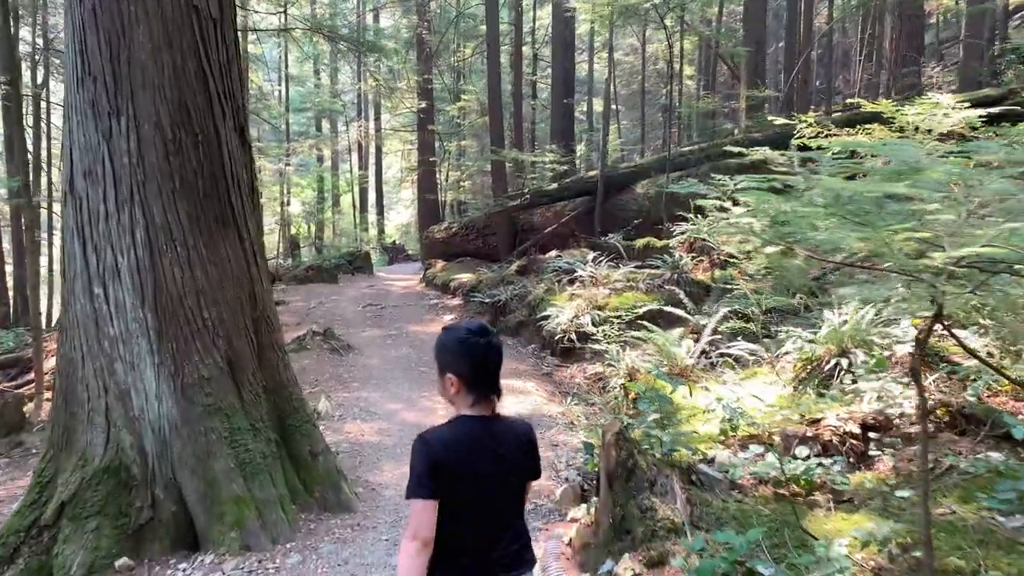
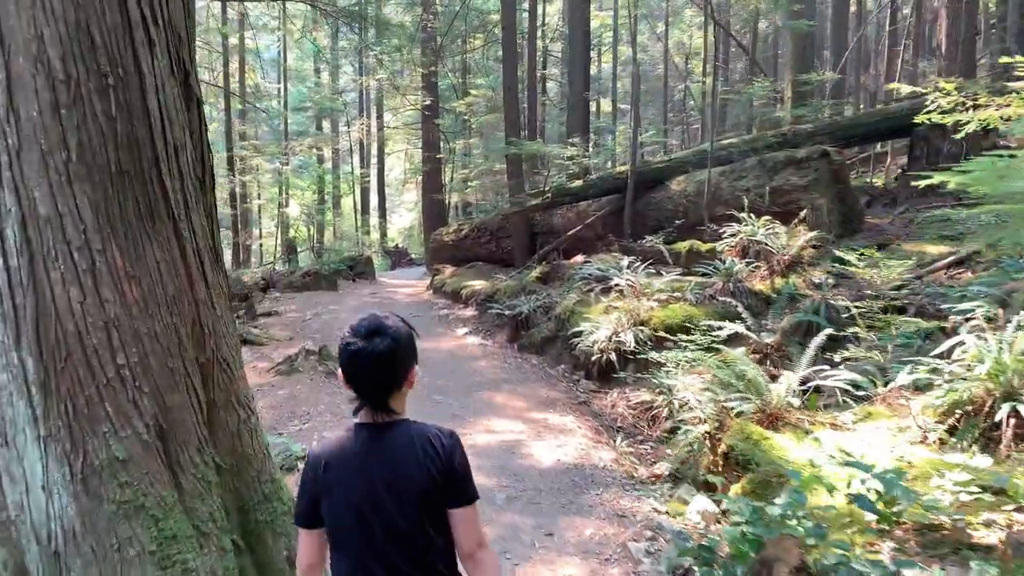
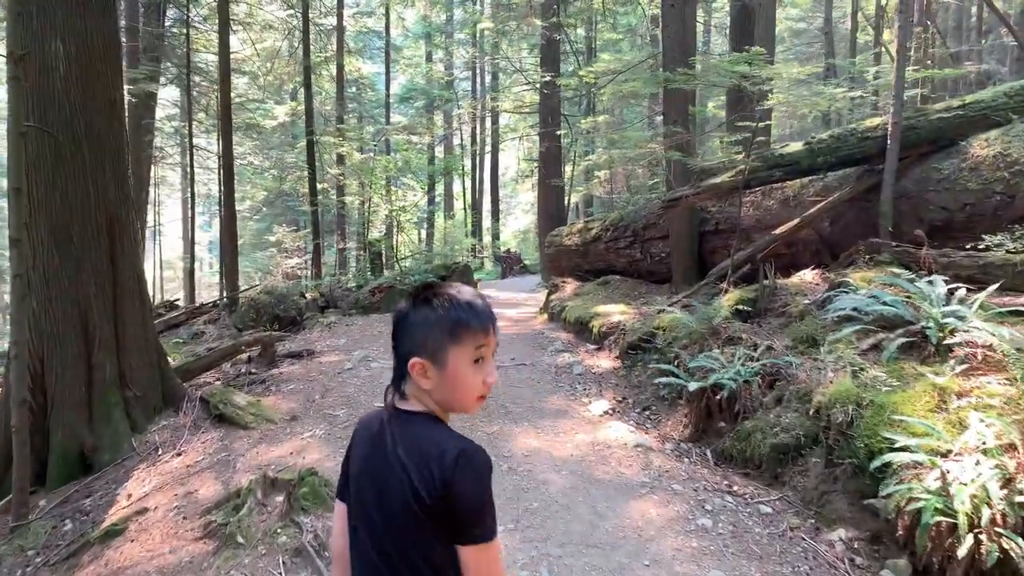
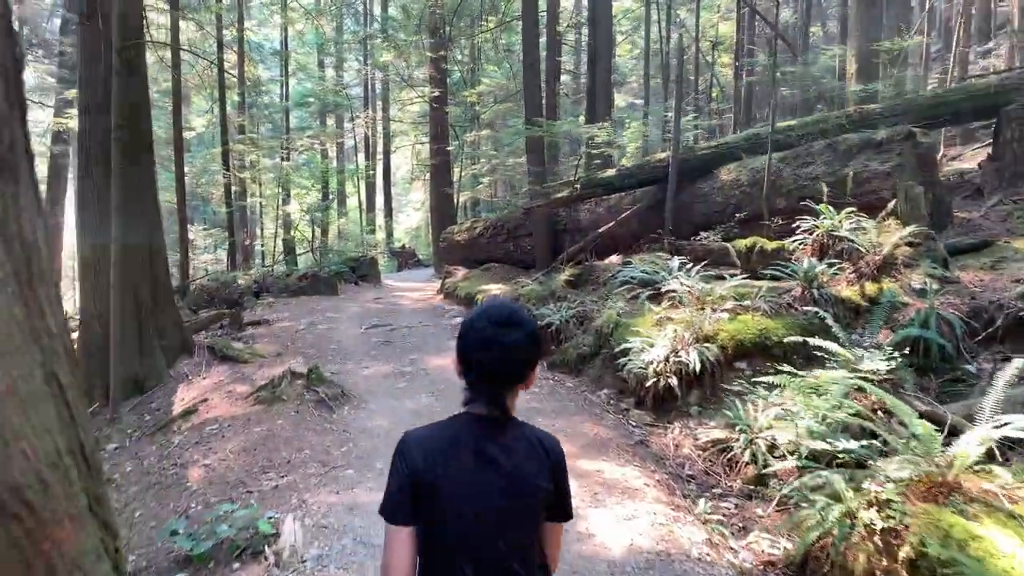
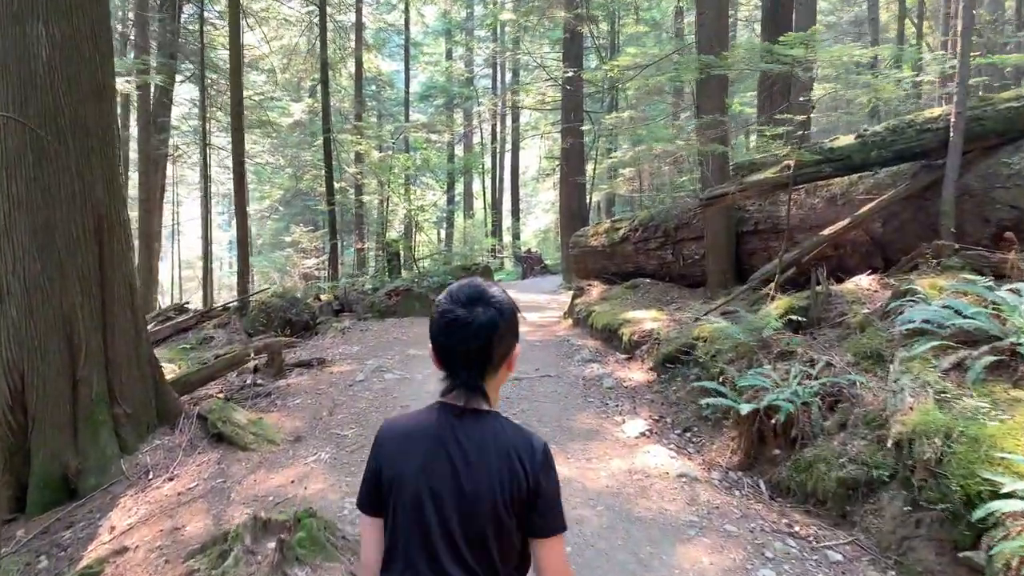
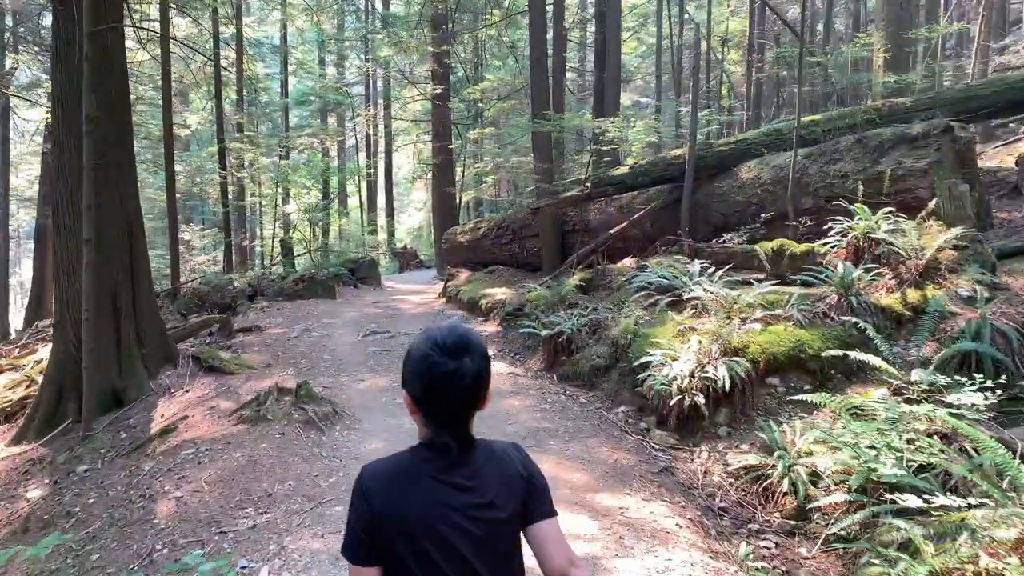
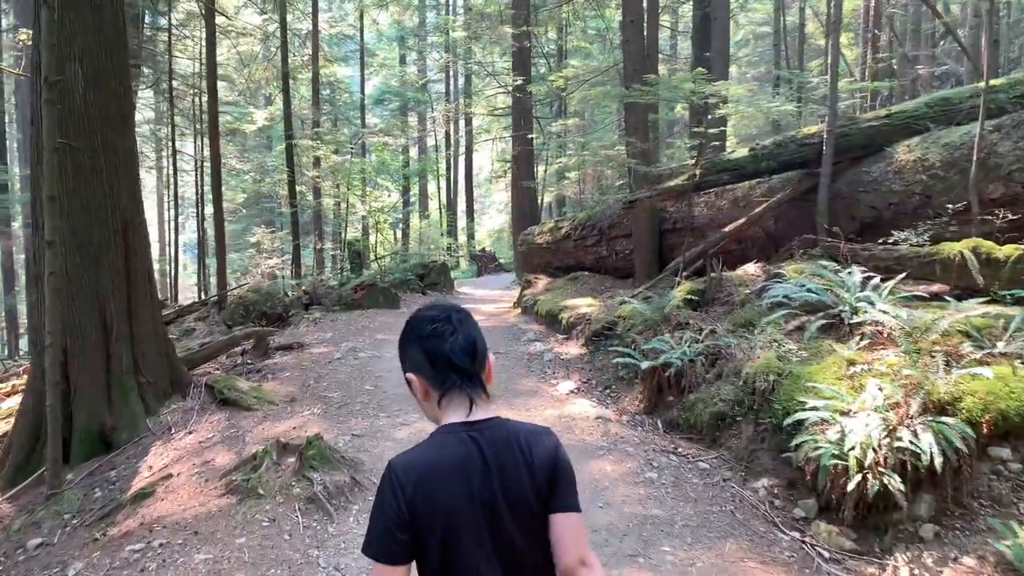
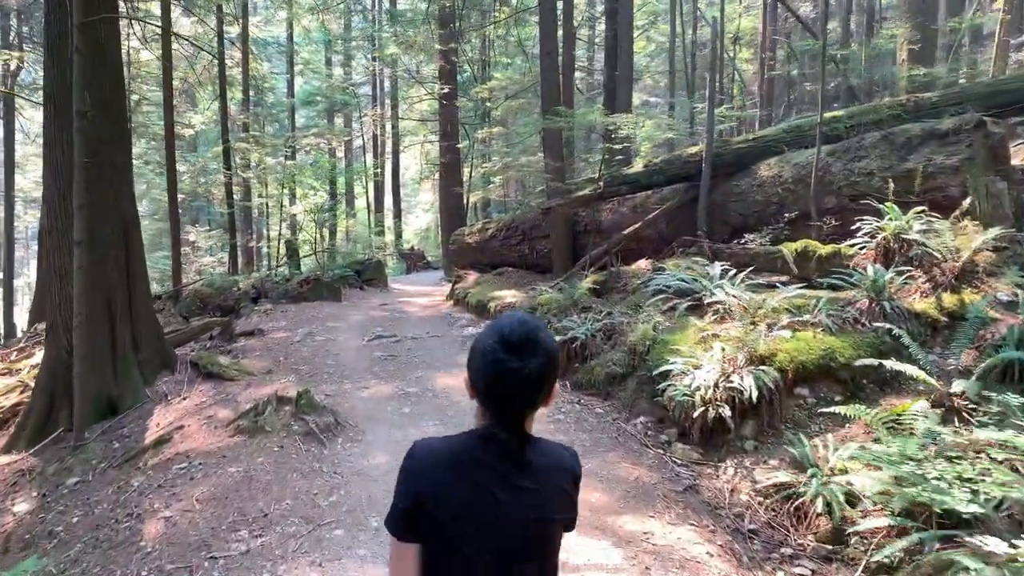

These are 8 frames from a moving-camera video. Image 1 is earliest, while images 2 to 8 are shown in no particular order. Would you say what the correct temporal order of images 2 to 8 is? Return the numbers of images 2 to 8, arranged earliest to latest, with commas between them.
2, 4, 6, 8, 7, 3, 5
